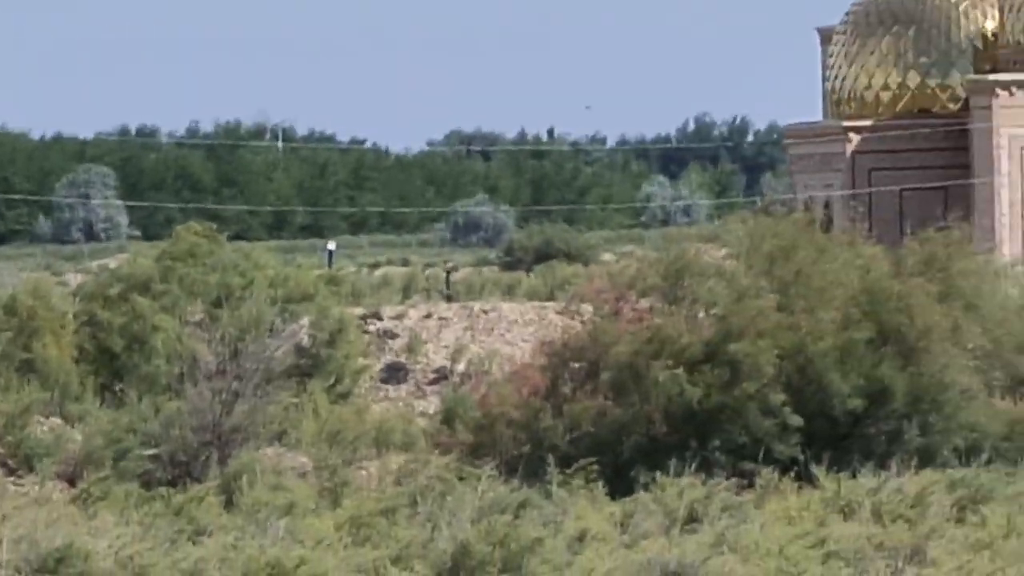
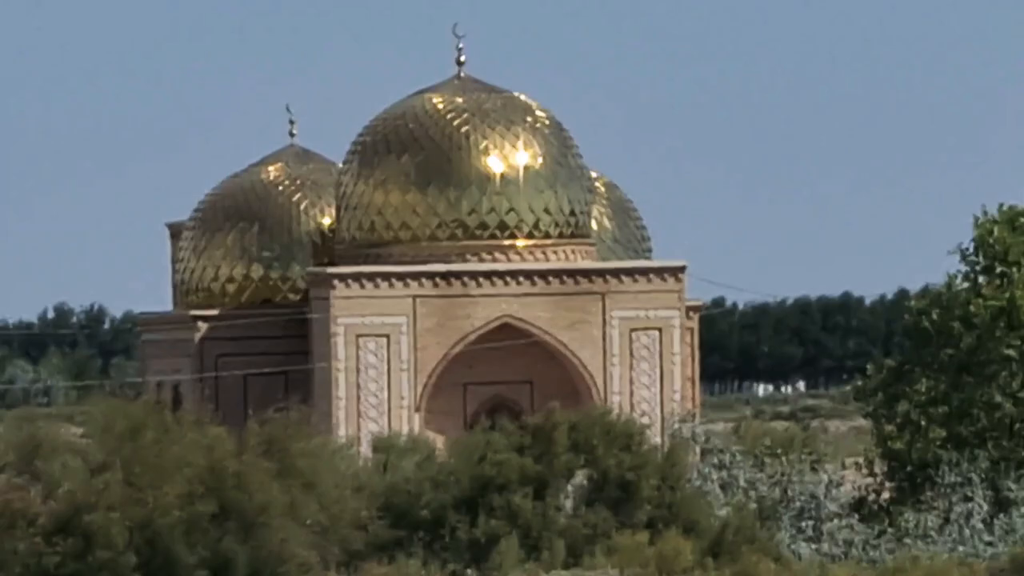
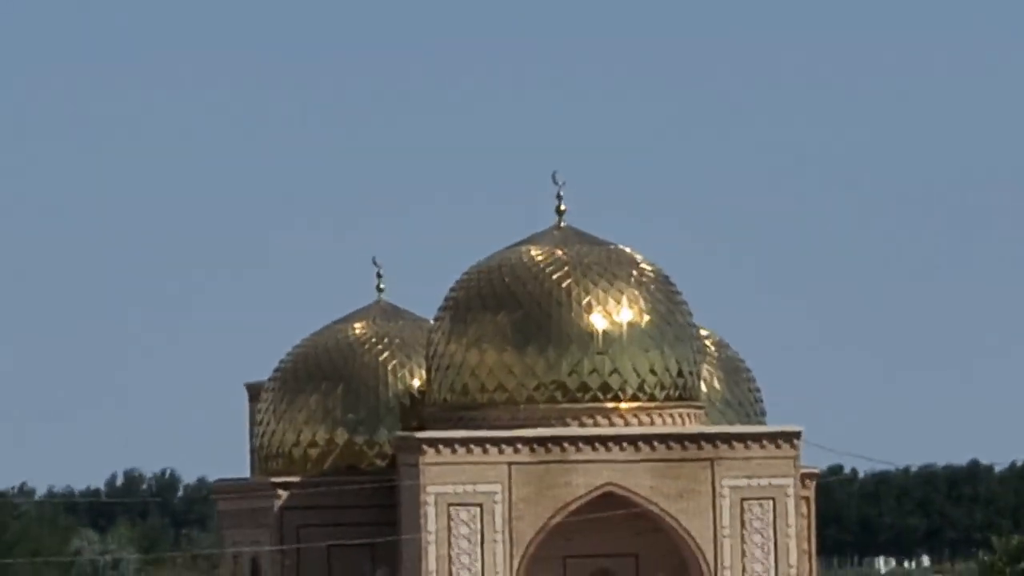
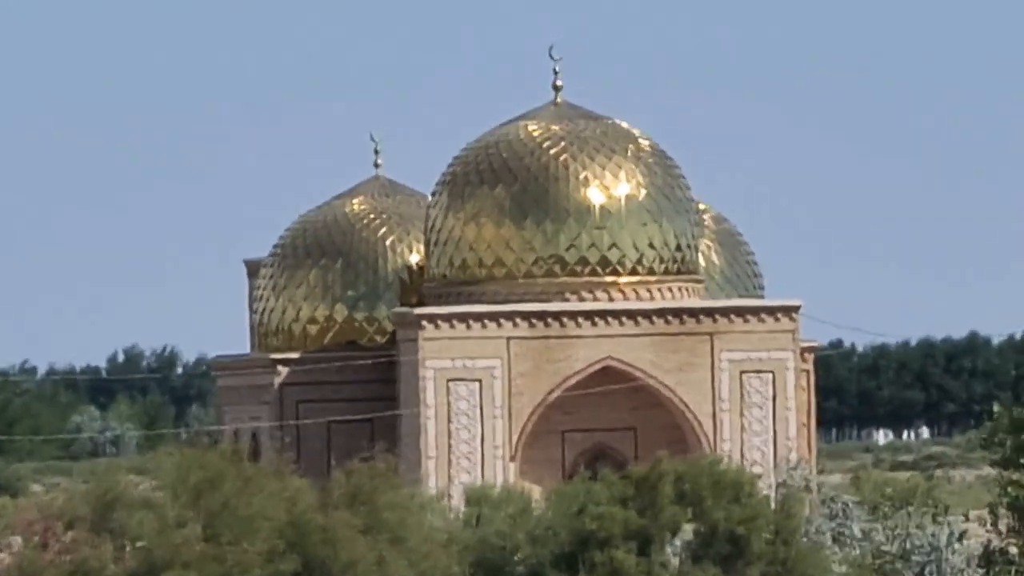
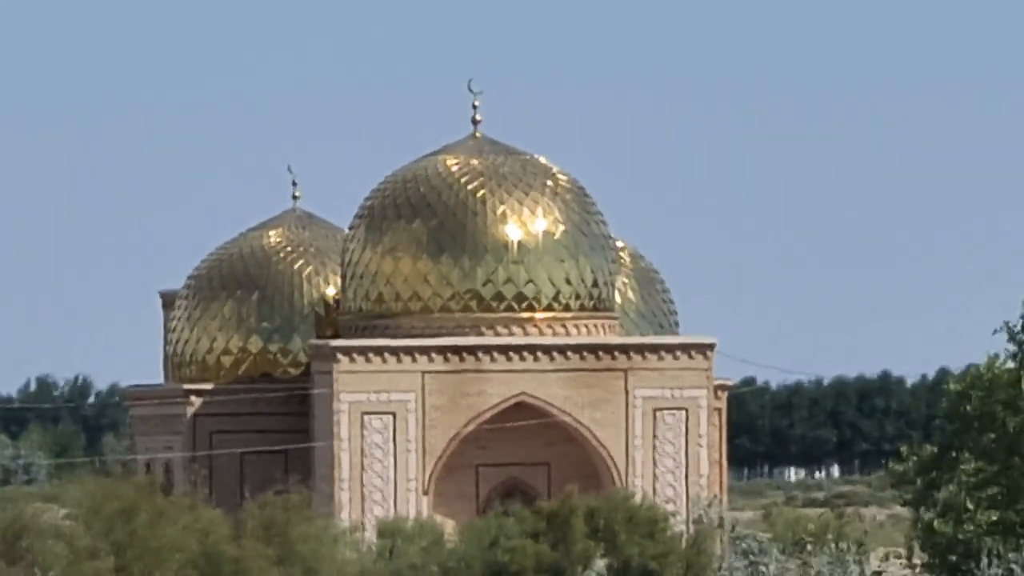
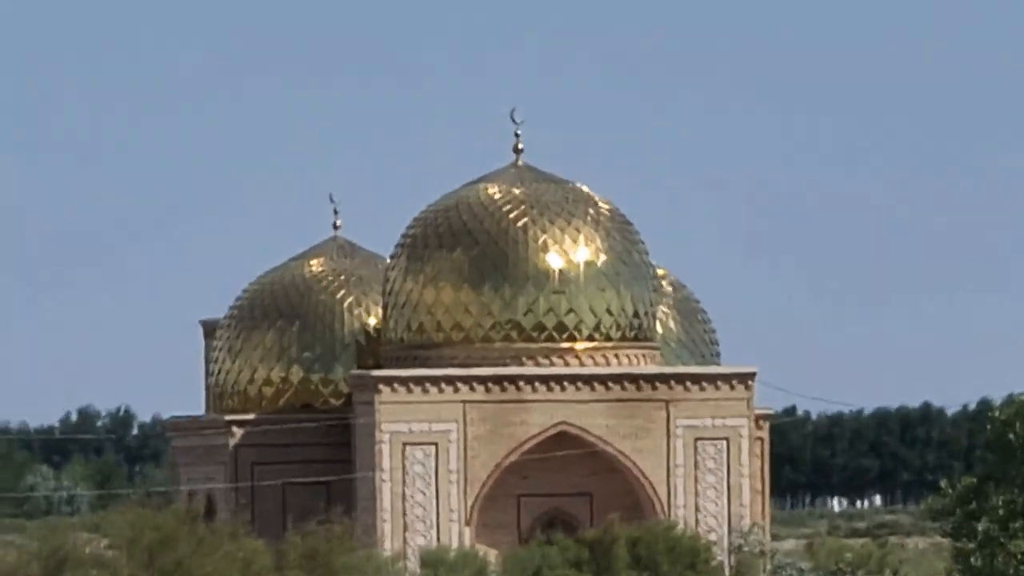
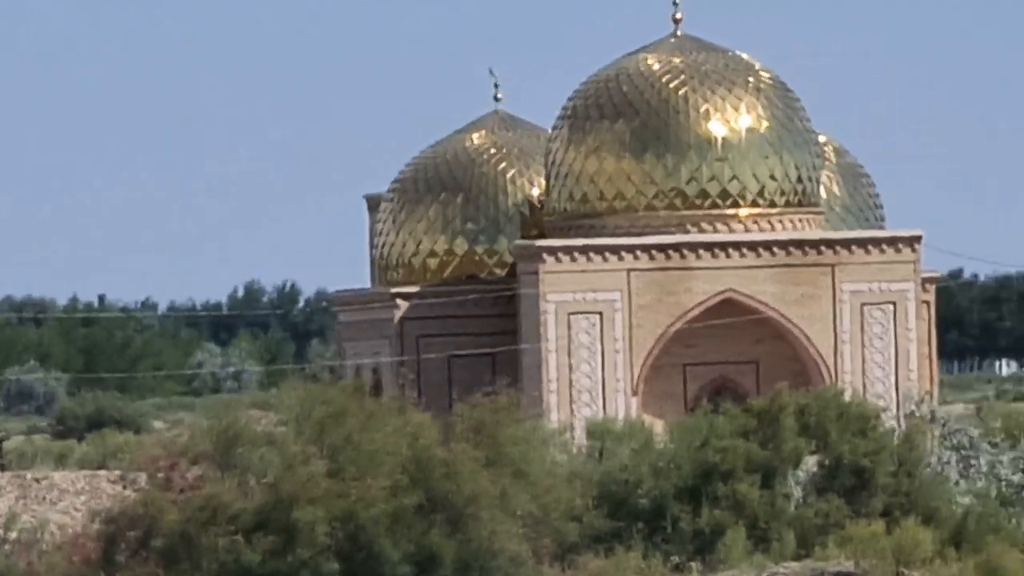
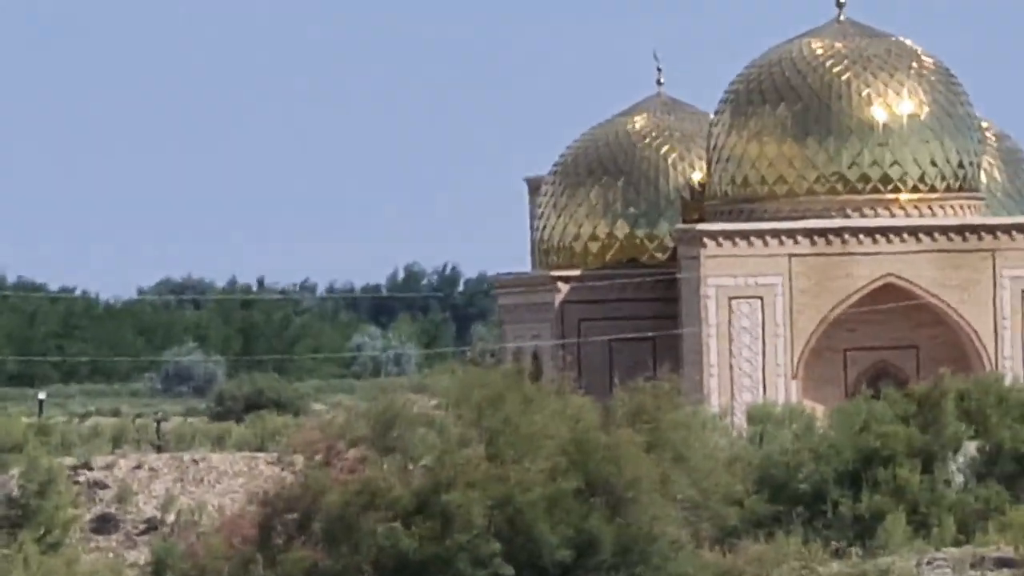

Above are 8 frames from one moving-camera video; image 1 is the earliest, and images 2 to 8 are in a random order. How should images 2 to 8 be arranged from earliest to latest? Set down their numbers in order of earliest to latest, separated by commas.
8, 7, 4, 5, 6, 3, 2
